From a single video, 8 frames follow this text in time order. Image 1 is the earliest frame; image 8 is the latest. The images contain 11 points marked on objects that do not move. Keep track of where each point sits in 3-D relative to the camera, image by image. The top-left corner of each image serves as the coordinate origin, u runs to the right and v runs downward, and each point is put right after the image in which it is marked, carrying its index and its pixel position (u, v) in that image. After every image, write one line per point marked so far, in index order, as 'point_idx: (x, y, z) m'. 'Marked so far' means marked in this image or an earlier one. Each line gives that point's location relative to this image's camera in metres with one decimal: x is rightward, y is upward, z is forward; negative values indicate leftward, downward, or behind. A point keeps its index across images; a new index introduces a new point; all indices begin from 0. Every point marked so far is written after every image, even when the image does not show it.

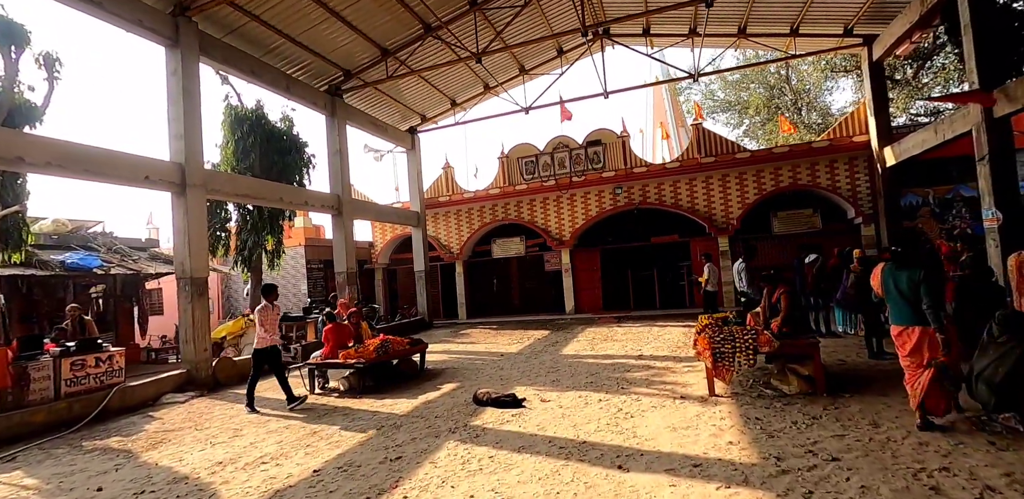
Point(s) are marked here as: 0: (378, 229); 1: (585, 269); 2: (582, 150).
0: (-4.8, +0.8, +17.3) m
1: (+2.2, -0.6, +14.7) m
2: (+2.1, +3.0, +14.2) m
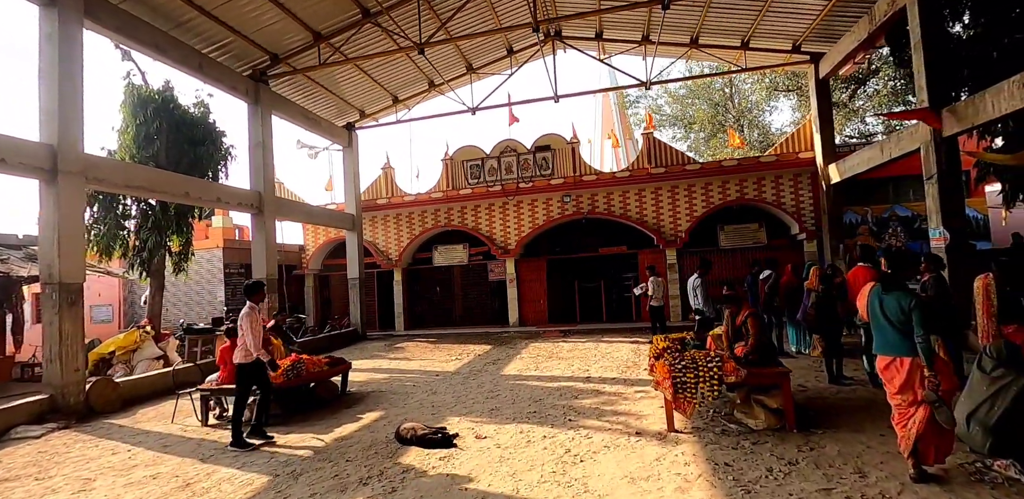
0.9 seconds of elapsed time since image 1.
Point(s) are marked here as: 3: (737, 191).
0: (-6.7, +0.6, +15.8) m
1: (+0.5, -0.9, +14.1) m
2: (+0.5, +2.7, +13.6) m
3: (+6.0, +1.6, +12.6) m
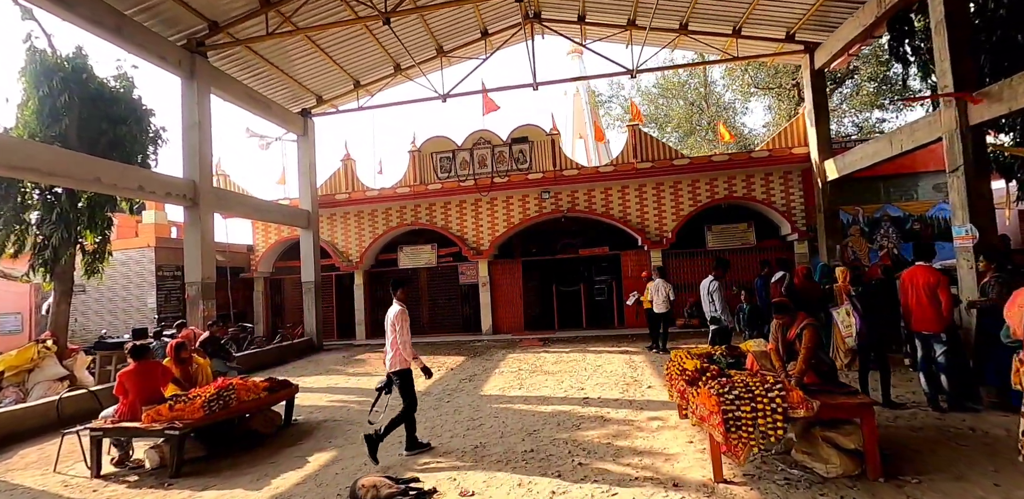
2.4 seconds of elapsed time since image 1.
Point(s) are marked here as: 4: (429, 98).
0: (-7.5, +0.6, +14.2) m
1: (-0.3, -0.9, +13.0) m
2: (-0.1, +2.7, +12.5) m
3: (+5.4, +1.5, +11.9) m
4: (-2.2, +4.0, +12.6) m
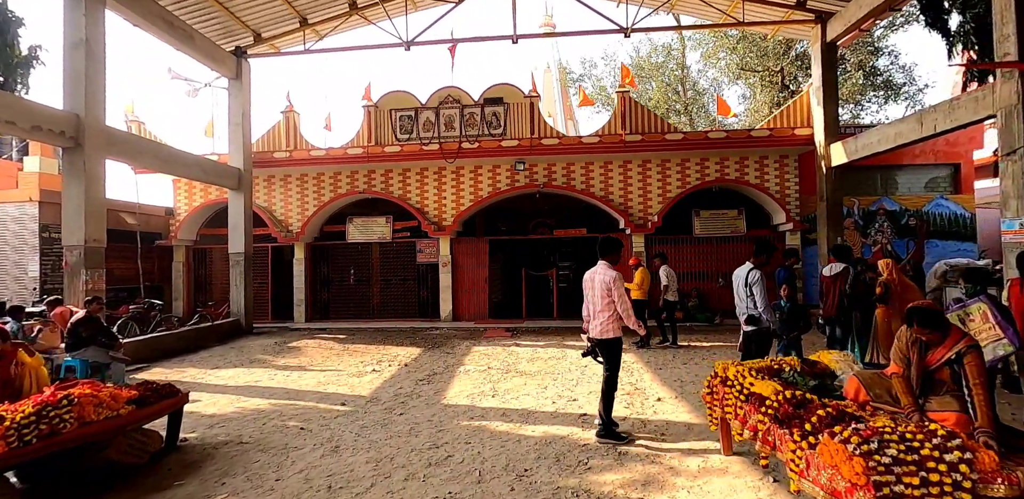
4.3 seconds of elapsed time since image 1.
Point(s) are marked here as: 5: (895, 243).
0: (-8.3, +1.5, +12.0) m
1: (-1.1, -0.3, +11.5) m
2: (-0.8, +3.3, +11.0) m
3: (+4.7, +1.8, +10.9) m
4: (-2.8, +4.7, +10.7) m
5: (+8.5, +0.1, +10.5) m
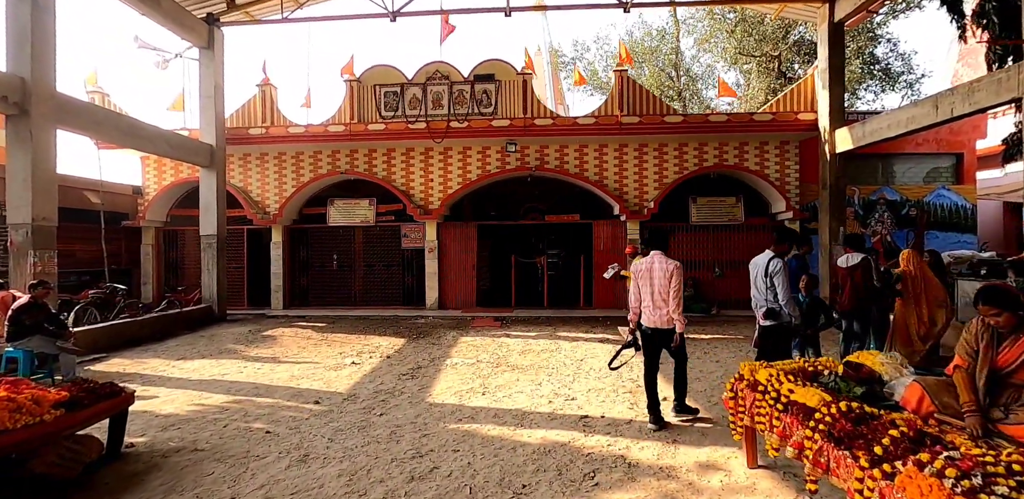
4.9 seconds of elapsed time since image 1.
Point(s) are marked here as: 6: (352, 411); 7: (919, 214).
0: (-8.6, +2.0, +11.2) m
1: (-1.3, 0.0, +11.0) m
2: (-1.0, +3.6, +10.4) m
3: (+4.5, +2.1, +10.5) m
4: (-2.9, +5.0, +10.0) m
5: (+8.3, +0.3, +10.3) m
6: (-1.4, -1.5, +4.3) m
7: (+8.8, +0.8, +10.2) m
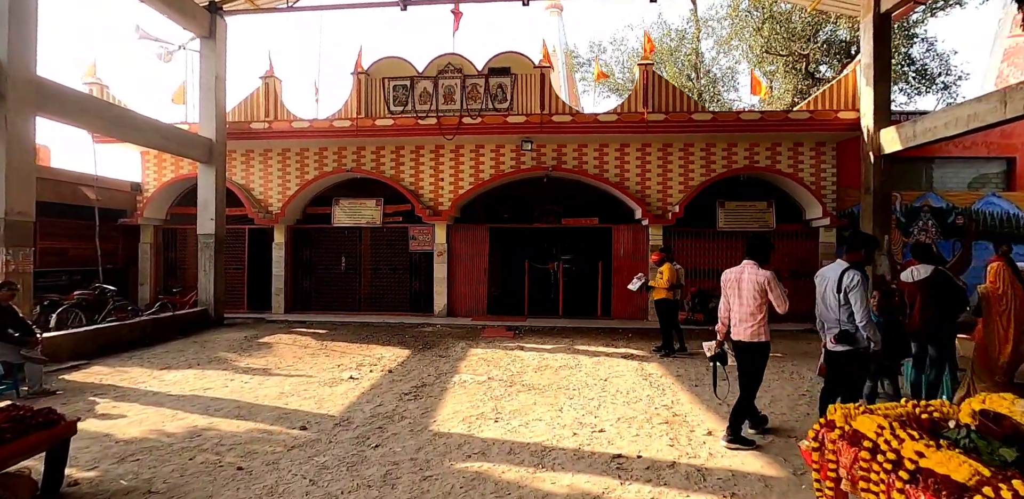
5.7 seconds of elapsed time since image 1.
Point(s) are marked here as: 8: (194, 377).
0: (-8.2, +2.0, +10.8) m
1: (-1.0, -0.1, +10.3) m
2: (-0.6, +3.5, +9.8) m
3: (+4.9, +1.9, +9.8) m
4: (-2.6, +4.9, +9.5) m
5: (+8.6, +0.1, +9.5) m
6: (-1.3, -1.5, +3.7) m
7: (+9.1, +0.5, +9.4) m
8: (-3.8, -1.5, +5.7) m
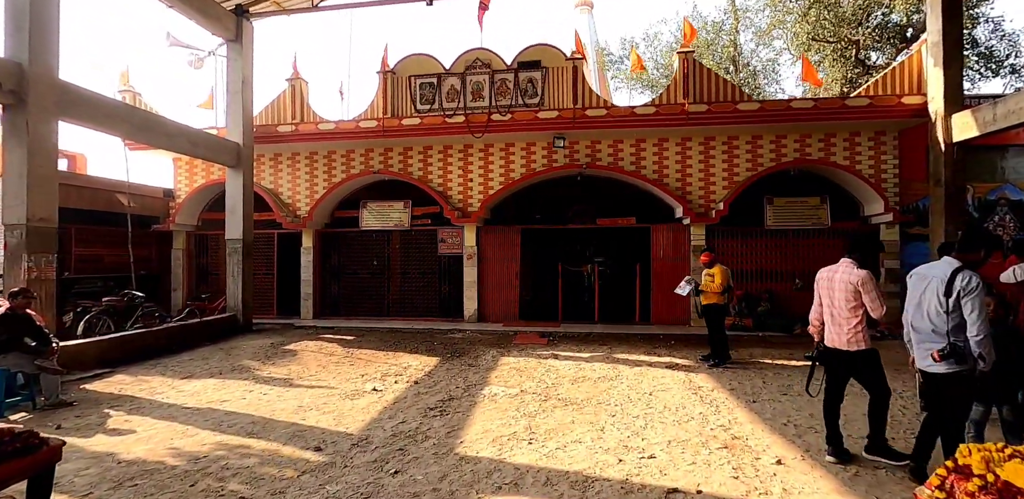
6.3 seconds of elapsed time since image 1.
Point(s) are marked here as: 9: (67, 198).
0: (-7.6, +1.9, +10.8) m
1: (-0.4, -0.1, +9.9) m
2: (0.0, +3.4, +9.4) m
3: (+5.4, +1.9, +9.0) m
4: (-2.0, +4.9, +9.2) m
5: (+9.2, +0.2, +8.5) m
6: (-1.1, -1.5, +3.3) m
7: (+9.6, +0.6, +8.4) m
8: (-3.4, -1.6, +5.5) m
9: (-8.5, +1.0, +9.0) m
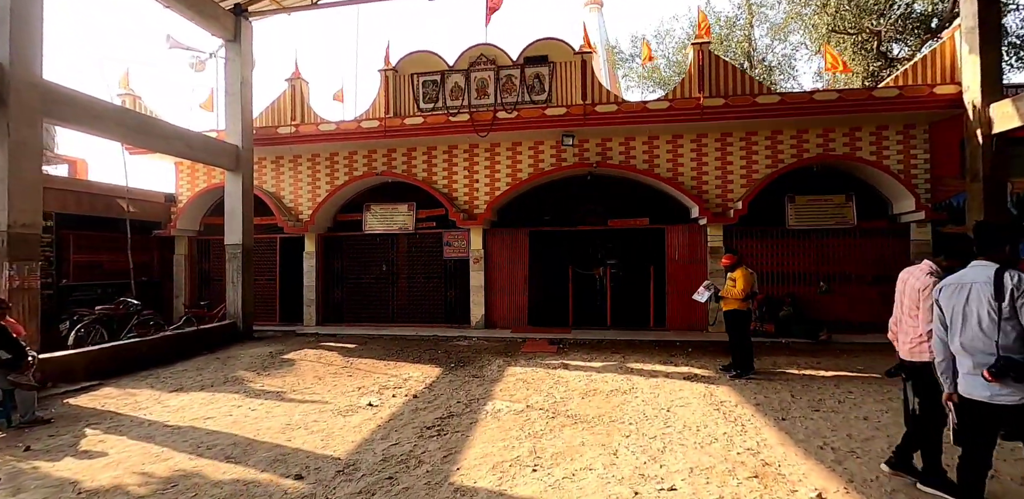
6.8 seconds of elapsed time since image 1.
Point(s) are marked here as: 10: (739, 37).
0: (-7.4, +1.7, +10.7) m
1: (-0.2, -0.2, +9.6) m
2: (+0.1, +3.4, +9.0) m
3: (+5.6, +1.9, +8.5) m
4: (-1.9, +4.8, +8.9) m
5: (+9.3, +0.2, +7.9) m
6: (-1.0, -1.5, +2.9) m
7: (+9.7, +0.6, +7.8) m
8: (-3.4, -1.7, +5.2) m
9: (-8.4, +0.8, +8.9) m
10: (+9.0, +8.5, +19.0) m
